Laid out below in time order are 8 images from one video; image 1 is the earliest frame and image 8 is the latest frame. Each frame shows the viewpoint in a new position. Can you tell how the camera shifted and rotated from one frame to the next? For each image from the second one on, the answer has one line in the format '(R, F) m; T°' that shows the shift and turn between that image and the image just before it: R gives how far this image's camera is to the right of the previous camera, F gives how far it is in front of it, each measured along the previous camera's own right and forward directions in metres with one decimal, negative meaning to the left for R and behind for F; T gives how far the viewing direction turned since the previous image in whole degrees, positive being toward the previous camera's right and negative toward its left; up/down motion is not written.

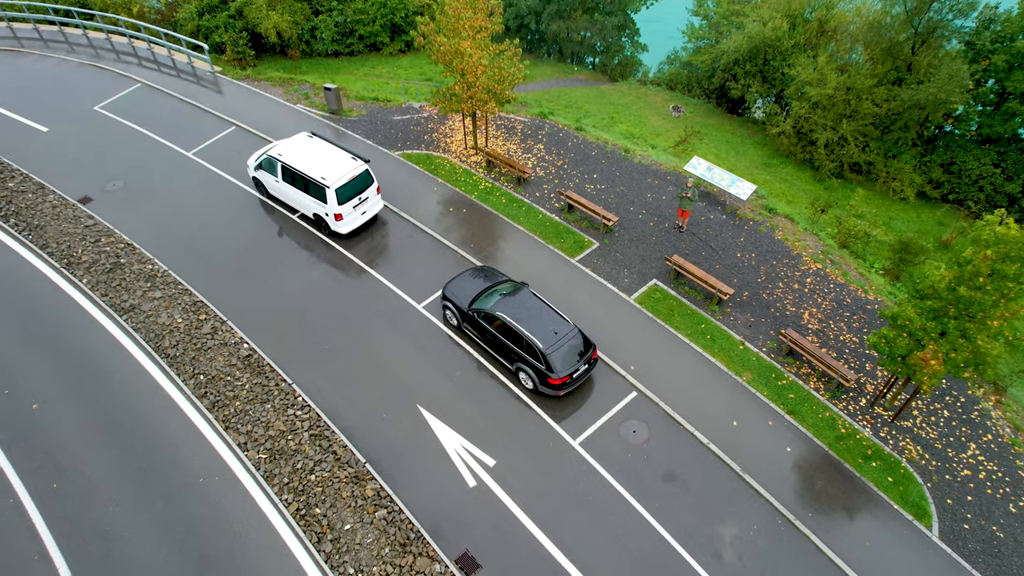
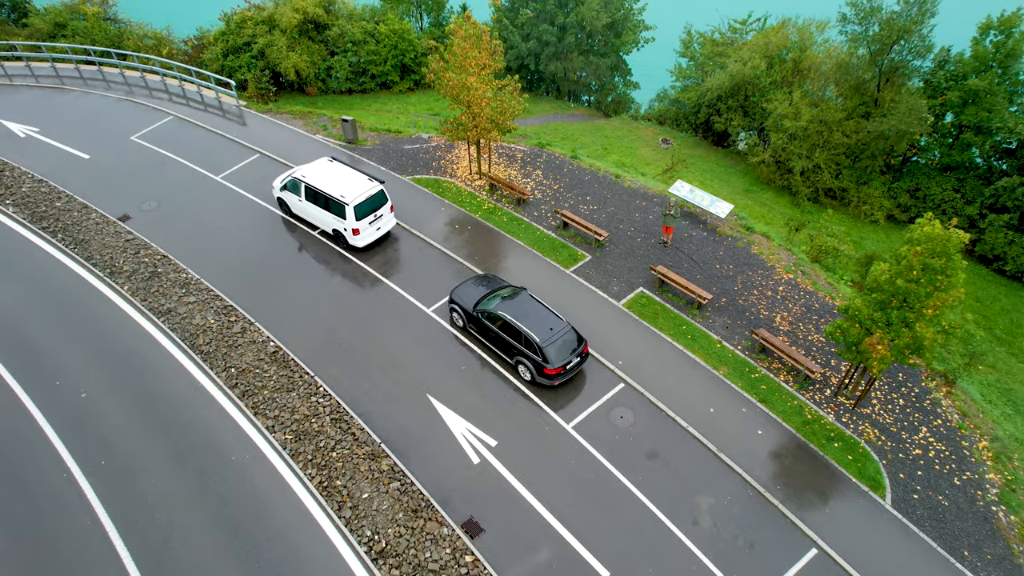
(0.0, -1.4) m; 0°
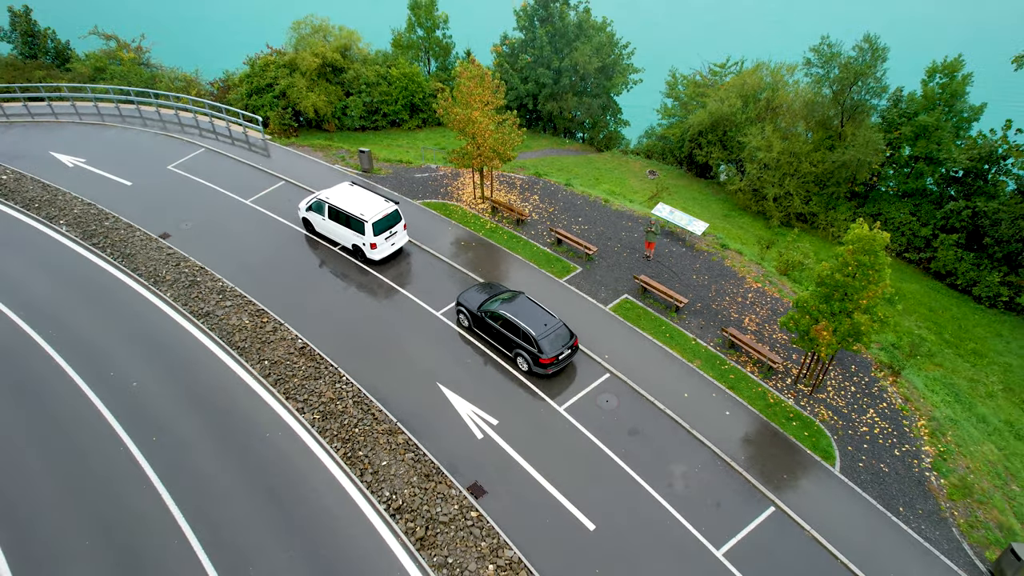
(0.0, -1.8) m; 0°
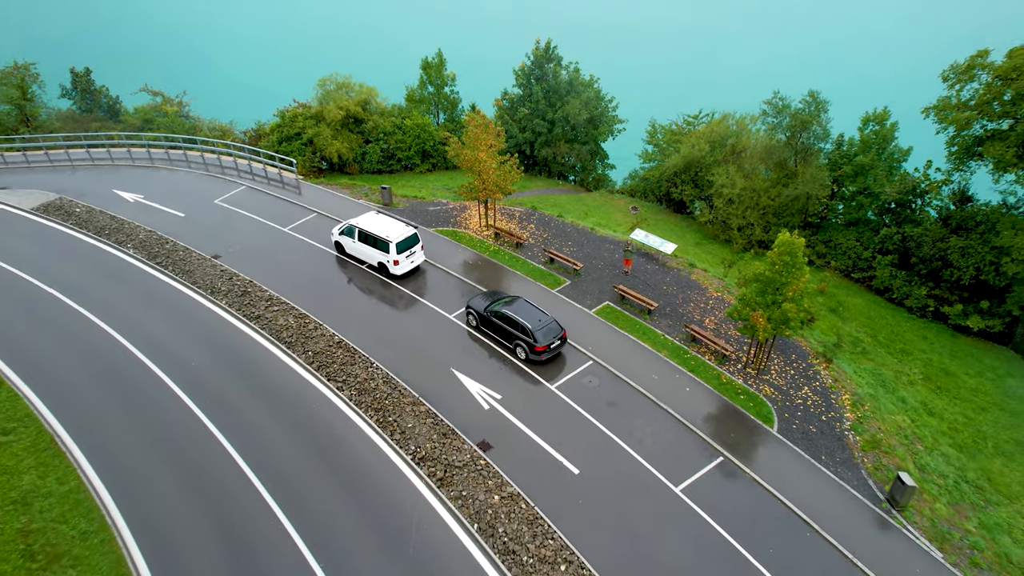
(0.0, -3.2) m; 0°
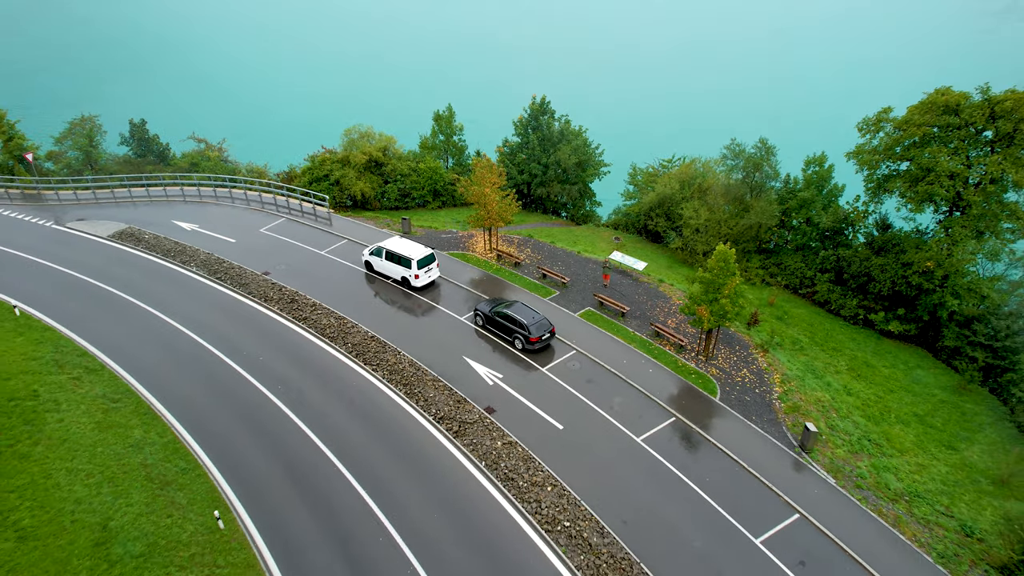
(0.0, -4.4) m; 0°
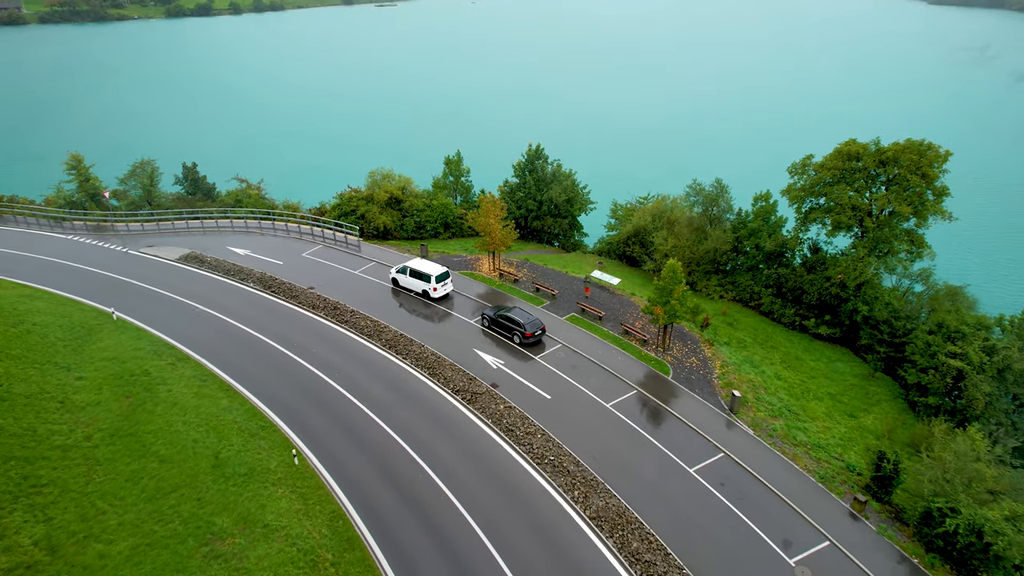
(0.0, -5.8) m; 0°
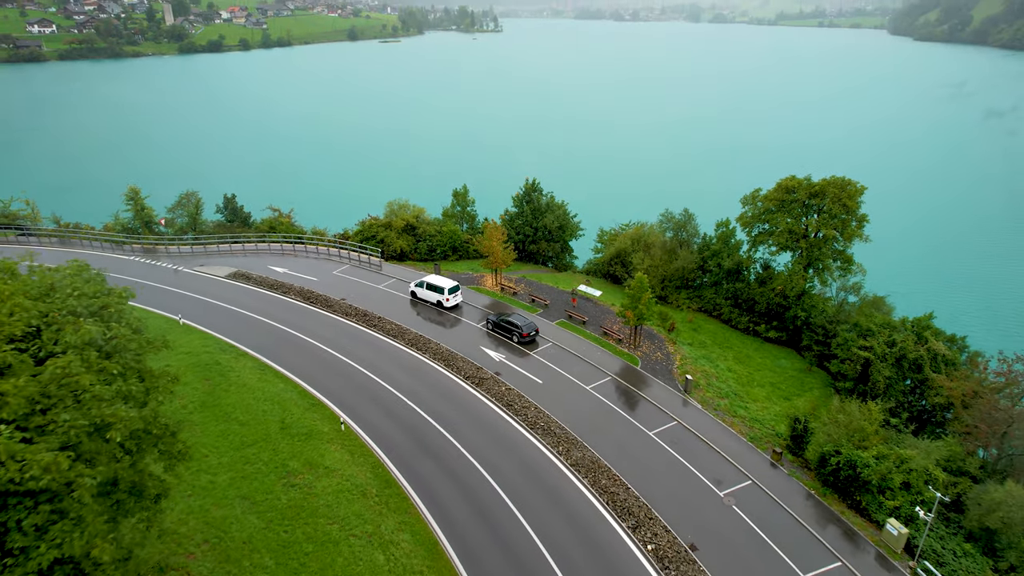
(0.0, -6.1) m; 0°
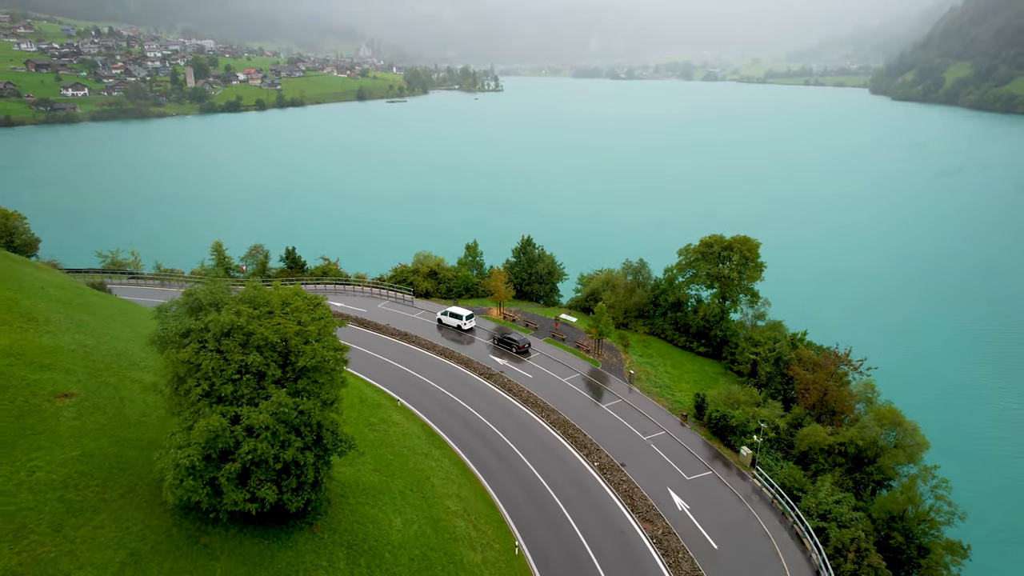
(0.0, -13.7) m; 0°
